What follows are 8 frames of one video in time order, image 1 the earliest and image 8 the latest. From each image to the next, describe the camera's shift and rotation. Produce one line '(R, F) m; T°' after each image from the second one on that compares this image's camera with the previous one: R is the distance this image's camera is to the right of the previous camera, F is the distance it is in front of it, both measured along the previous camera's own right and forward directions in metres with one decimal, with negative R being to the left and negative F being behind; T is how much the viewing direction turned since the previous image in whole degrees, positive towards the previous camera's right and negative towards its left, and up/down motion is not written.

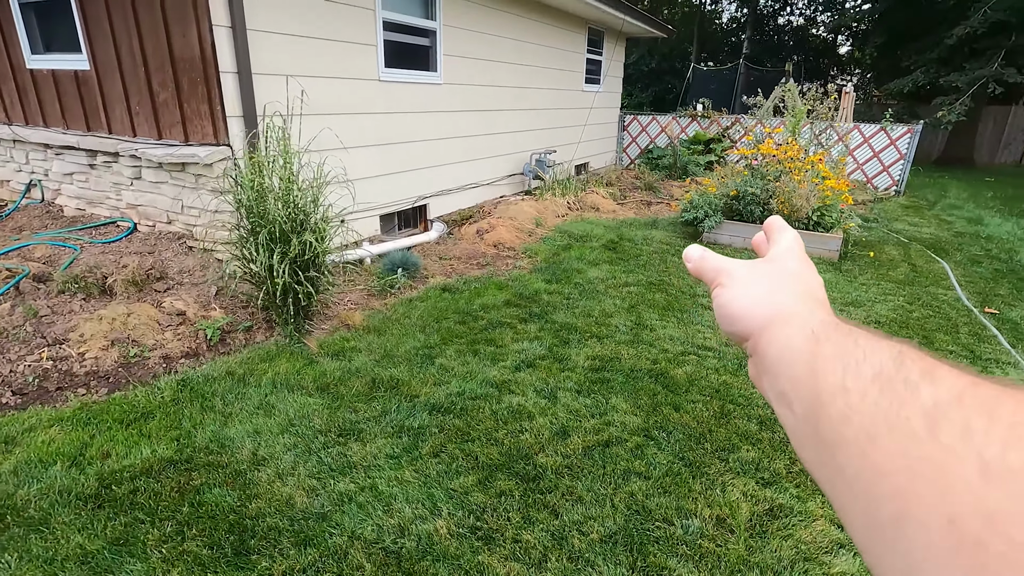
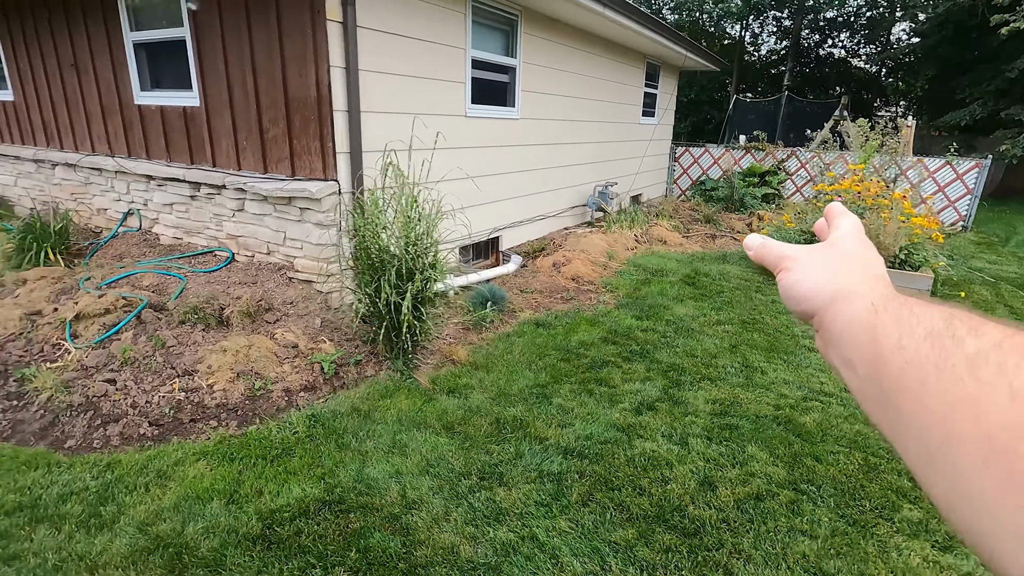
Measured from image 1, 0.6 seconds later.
(-0.5, 0.0) m; -3°
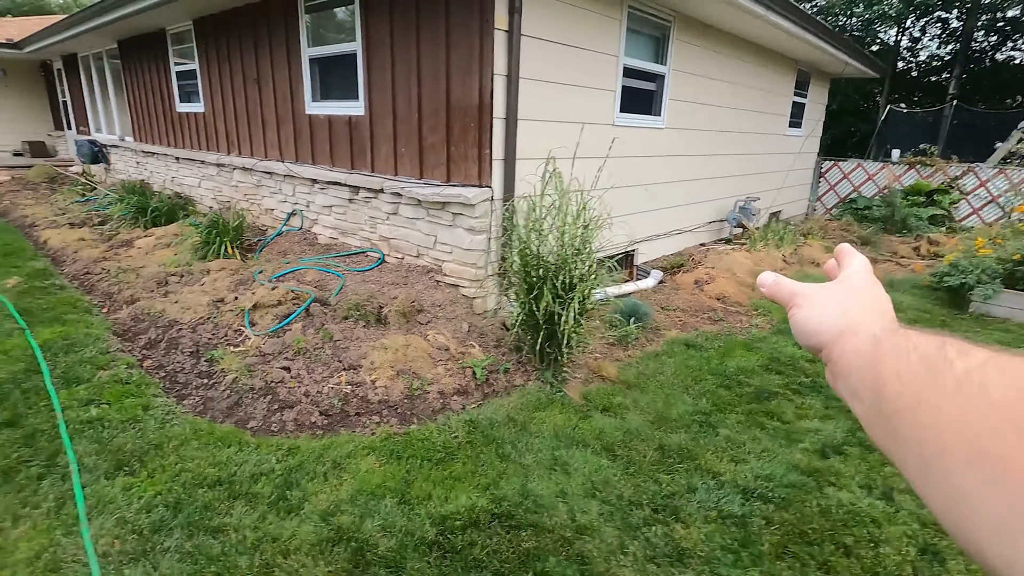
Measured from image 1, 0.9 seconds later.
(-0.3, +0.1) m; -11°
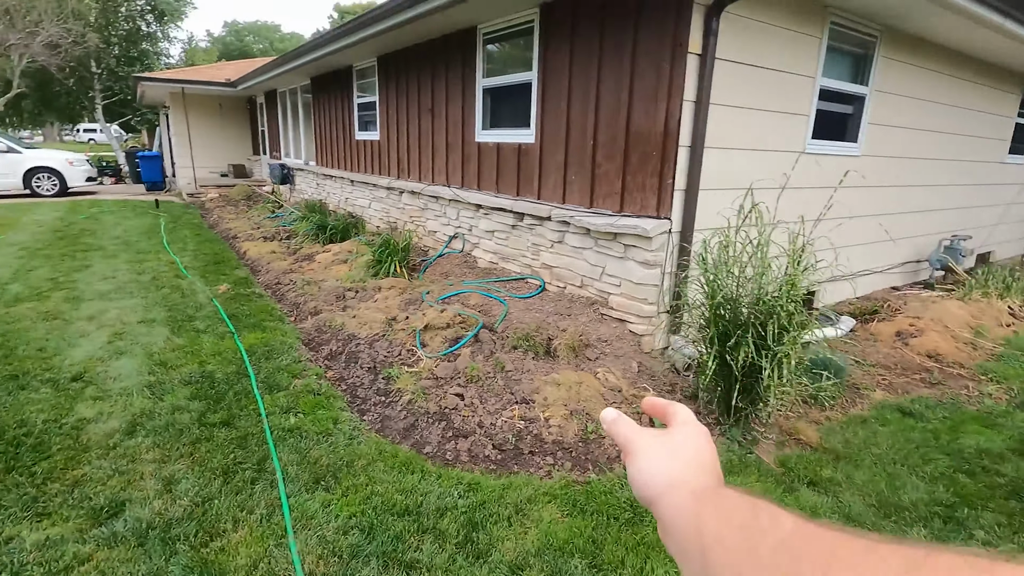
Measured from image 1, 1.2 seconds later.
(-0.3, +0.1) m; -13°
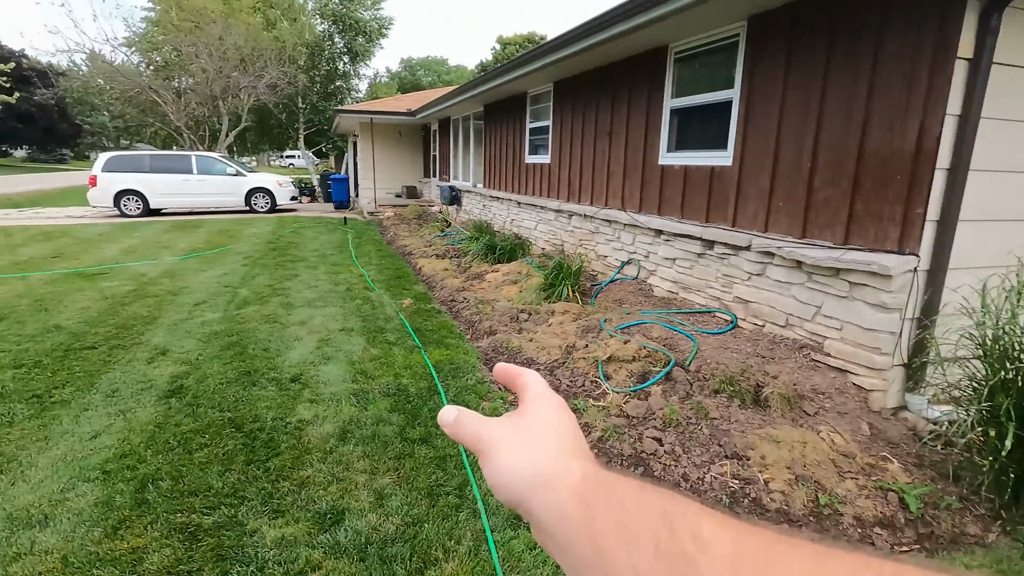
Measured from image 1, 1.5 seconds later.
(-0.3, +0.1) m; -15°
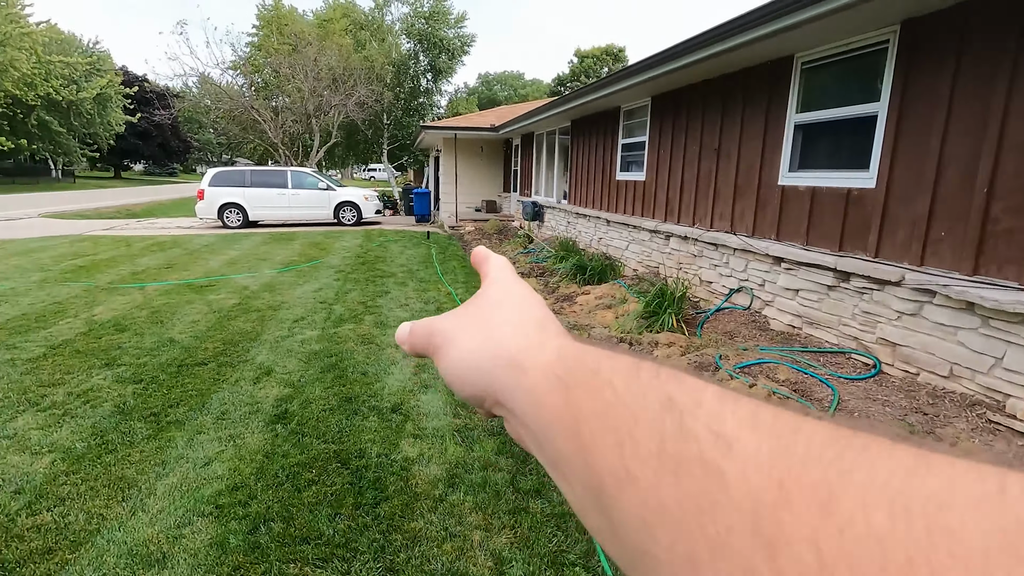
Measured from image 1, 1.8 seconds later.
(-0.3, +0.2) m; -7°
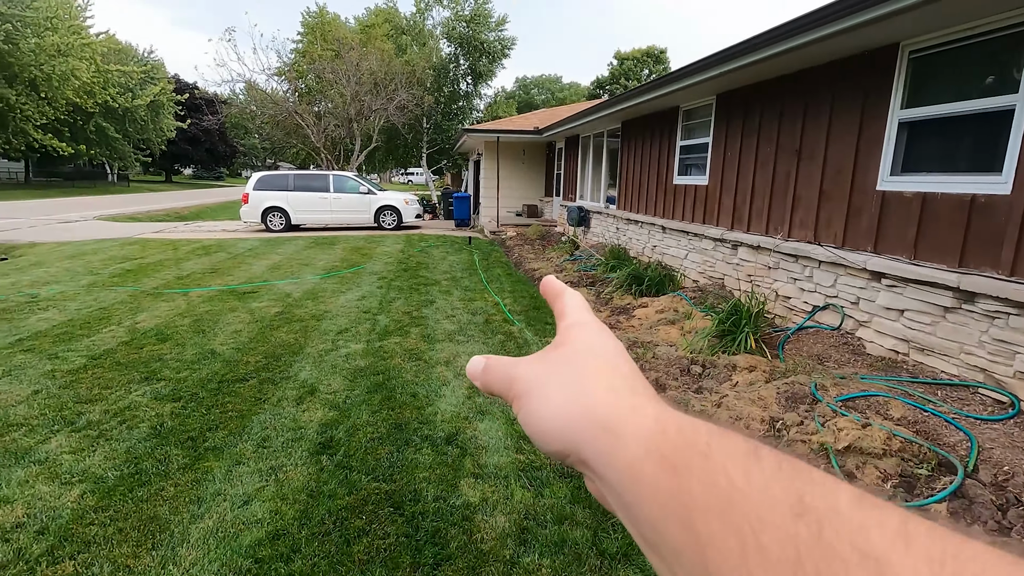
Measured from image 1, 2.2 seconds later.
(-0.2, +0.3) m; -4°
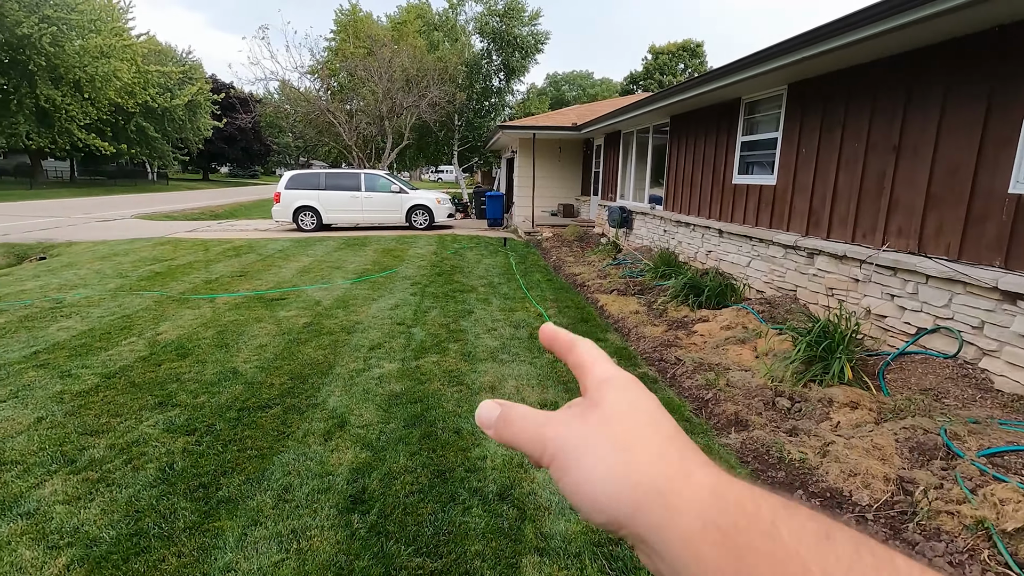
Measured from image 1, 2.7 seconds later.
(-0.2, +0.5) m; -3°
